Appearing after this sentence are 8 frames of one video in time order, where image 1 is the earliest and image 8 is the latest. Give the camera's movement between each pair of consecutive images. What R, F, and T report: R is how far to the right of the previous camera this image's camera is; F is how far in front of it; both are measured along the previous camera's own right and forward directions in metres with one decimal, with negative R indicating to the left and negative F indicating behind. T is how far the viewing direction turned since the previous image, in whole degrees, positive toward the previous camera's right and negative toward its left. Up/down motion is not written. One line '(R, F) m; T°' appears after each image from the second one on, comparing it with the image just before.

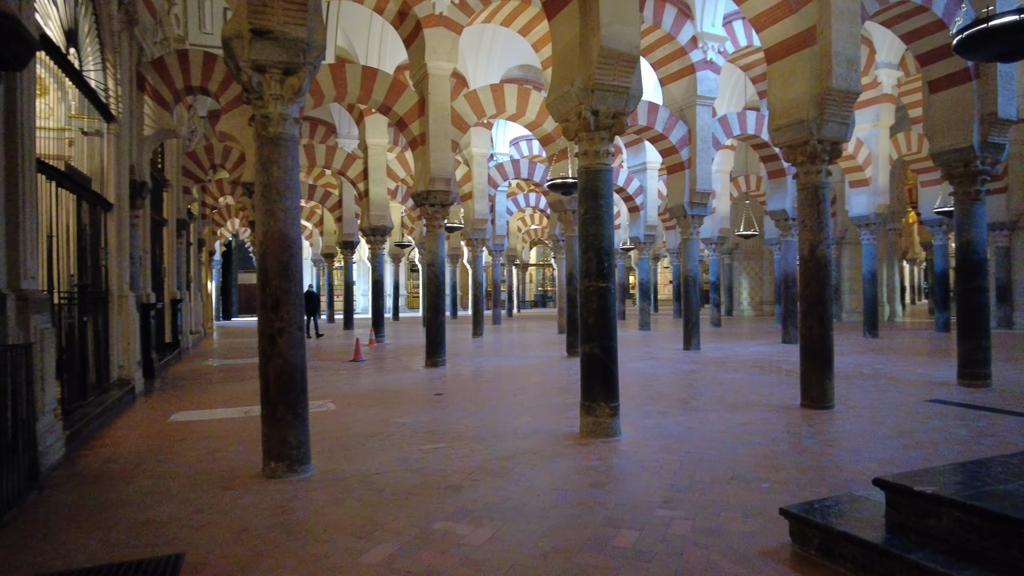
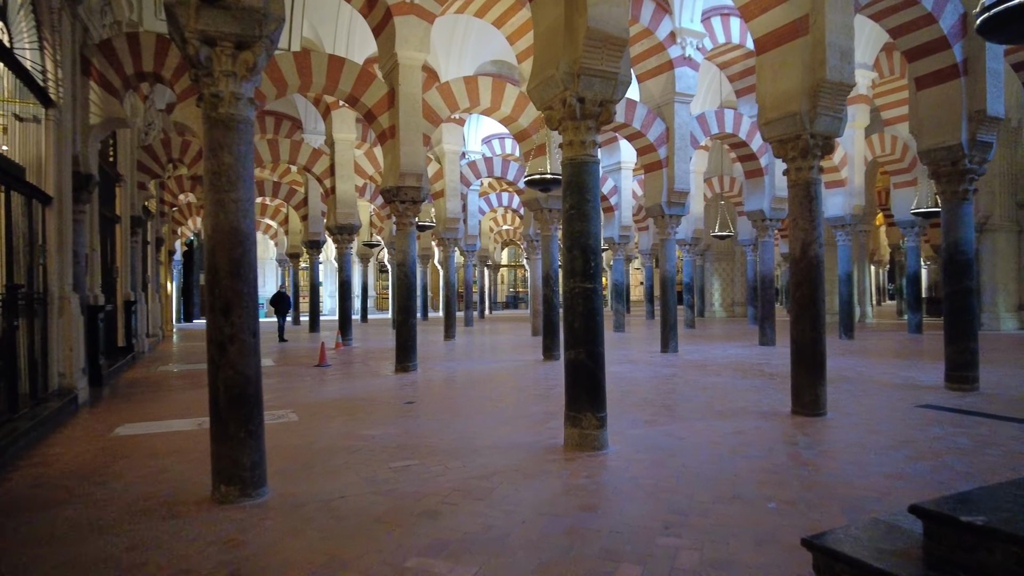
(-0.1, +0.4) m; +3°
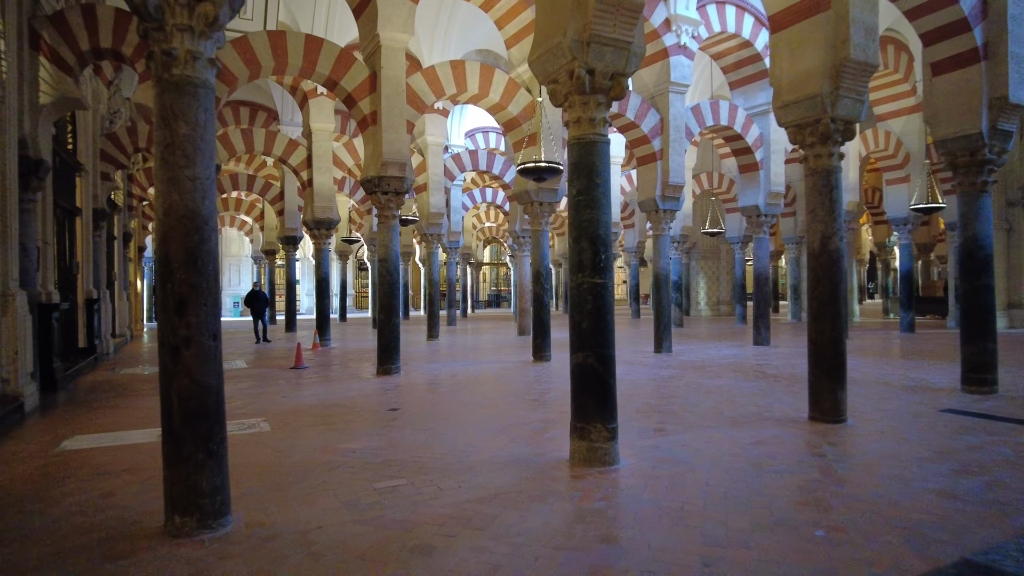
(-0.1, +0.5) m; +2°
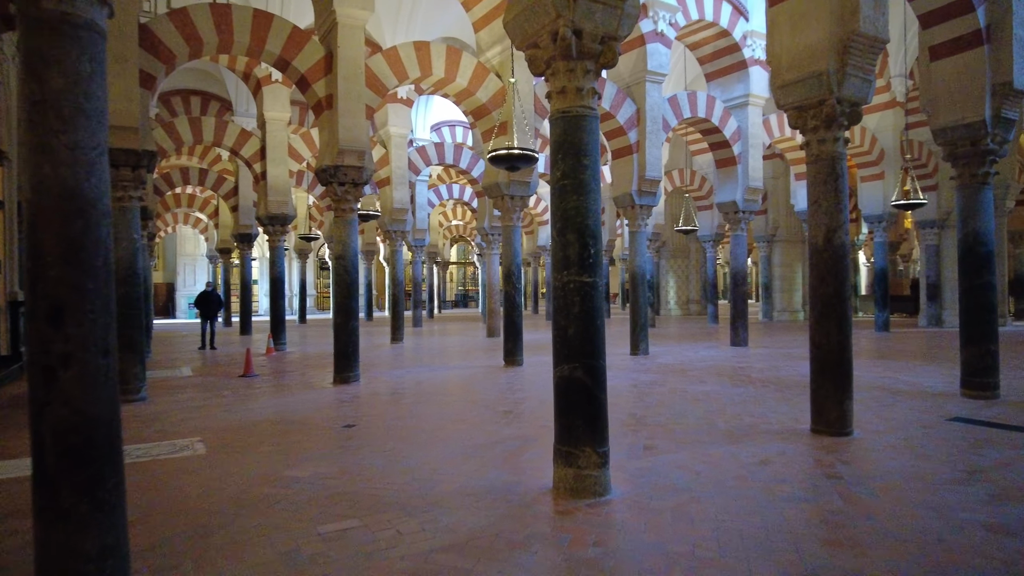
(0.0, +0.6) m; +3°
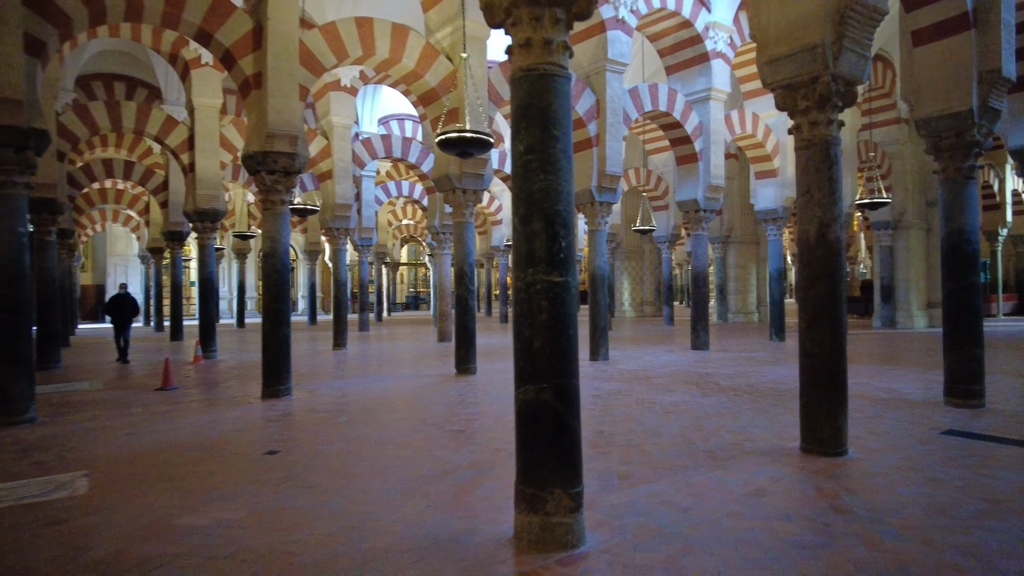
(0.0, +0.6) m; +4°
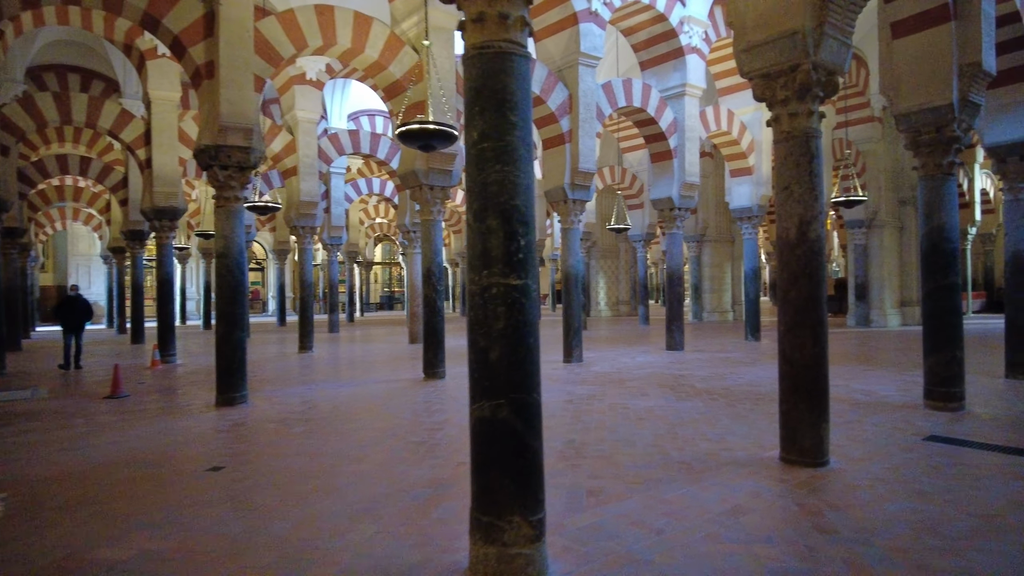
(+0.1, +0.3) m; +2°
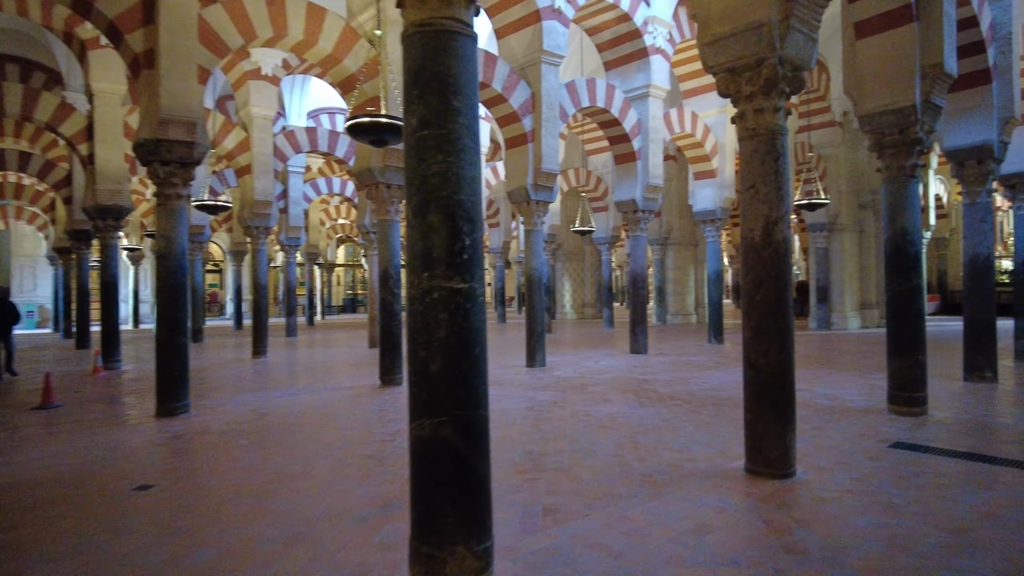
(+0.1, +0.2) m; +3°
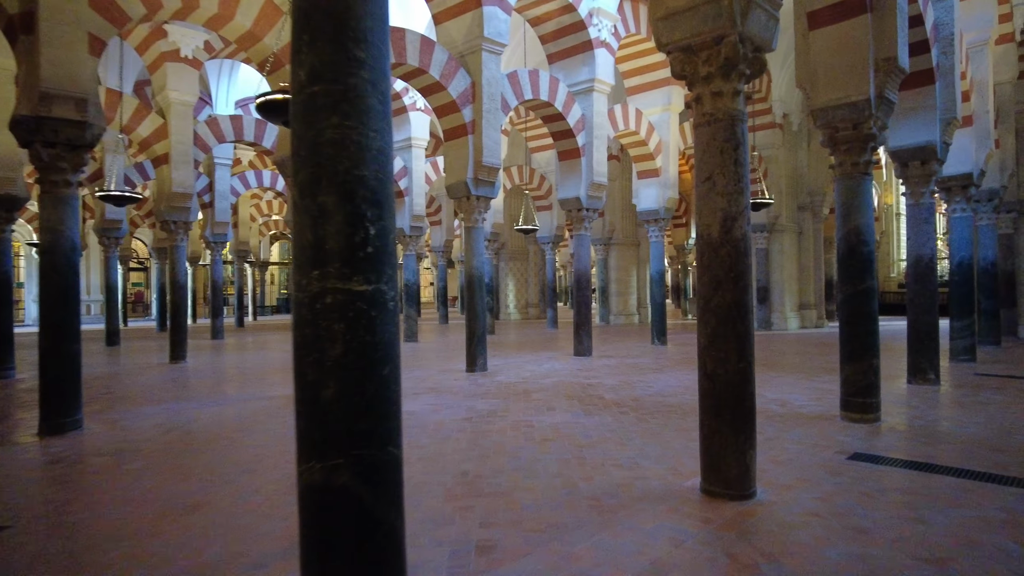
(+0.1, +0.4) m; +5°
